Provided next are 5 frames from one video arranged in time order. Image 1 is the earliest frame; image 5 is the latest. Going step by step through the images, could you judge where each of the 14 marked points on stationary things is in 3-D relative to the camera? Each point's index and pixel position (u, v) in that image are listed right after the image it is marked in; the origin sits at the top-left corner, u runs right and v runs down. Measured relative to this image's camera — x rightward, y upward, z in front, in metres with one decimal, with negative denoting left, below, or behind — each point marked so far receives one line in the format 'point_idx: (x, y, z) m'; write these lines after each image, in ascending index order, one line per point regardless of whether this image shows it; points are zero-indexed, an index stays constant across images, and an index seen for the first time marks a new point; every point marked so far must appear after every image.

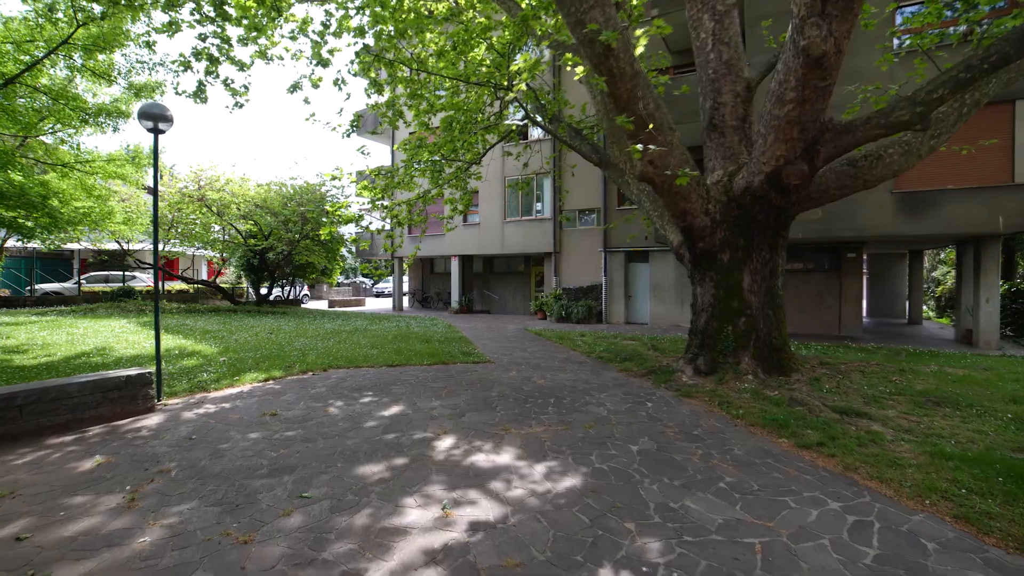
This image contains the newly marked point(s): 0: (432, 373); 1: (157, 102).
0: (-1.5, -1.6, +8.4) m
1: (-5.0, +2.6, +6.4) m
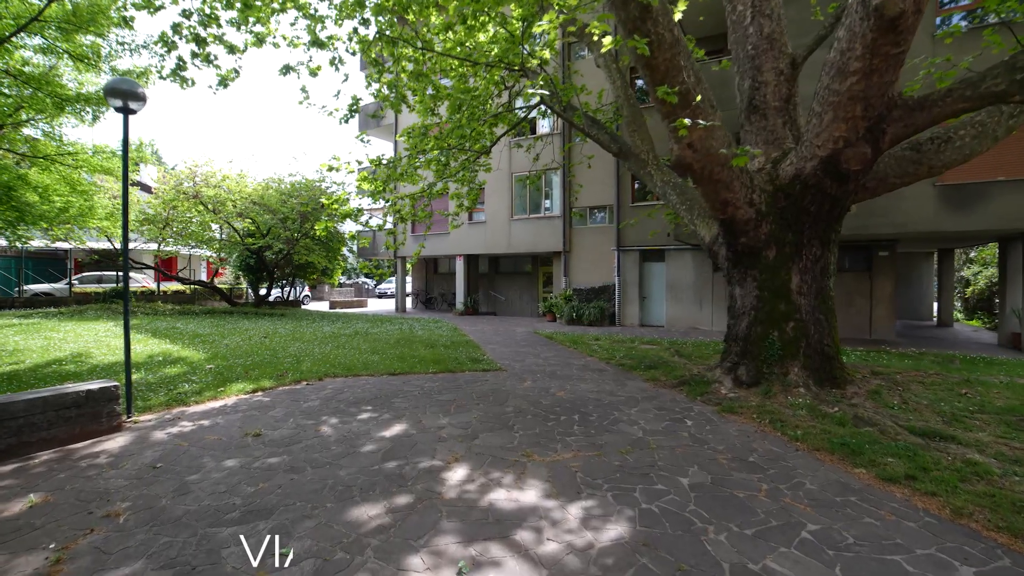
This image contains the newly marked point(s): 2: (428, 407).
0: (-1.2, -1.6, +7.6) m
1: (-4.8, +2.6, +5.6) m
2: (-1.1, -1.6, +6.2) m
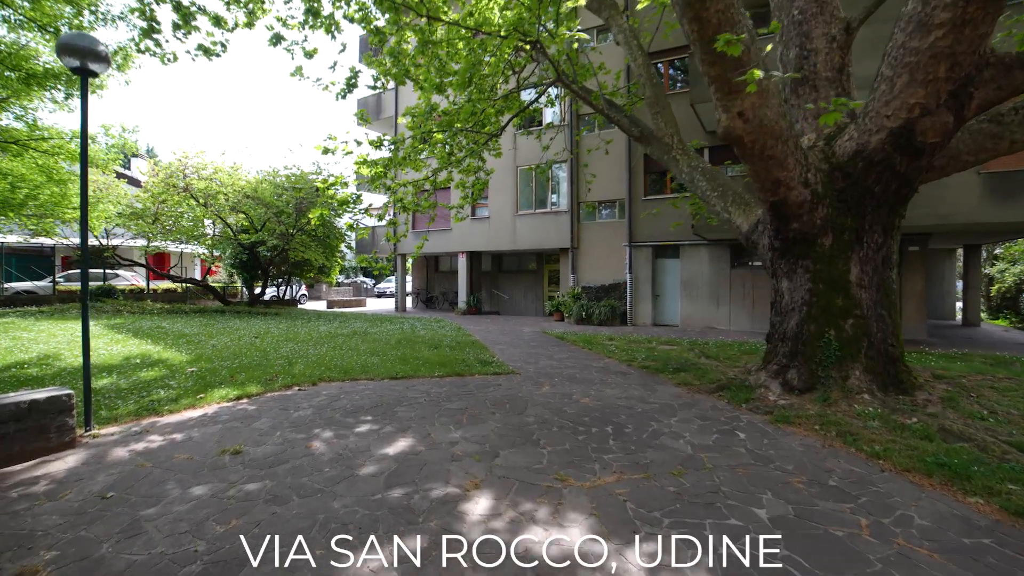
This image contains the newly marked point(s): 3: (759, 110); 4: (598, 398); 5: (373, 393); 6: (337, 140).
0: (-1.0, -1.5, +6.7) m
1: (-4.5, +2.7, +4.8) m
2: (-0.9, -1.5, +5.4) m
3: (+2.7, +2.0, +5.0) m
4: (+1.2, -1.5, +6.3) m
5: (-2.0, -1.5, +6.5) m
6: (-3.0, +2.5, +7.7) m
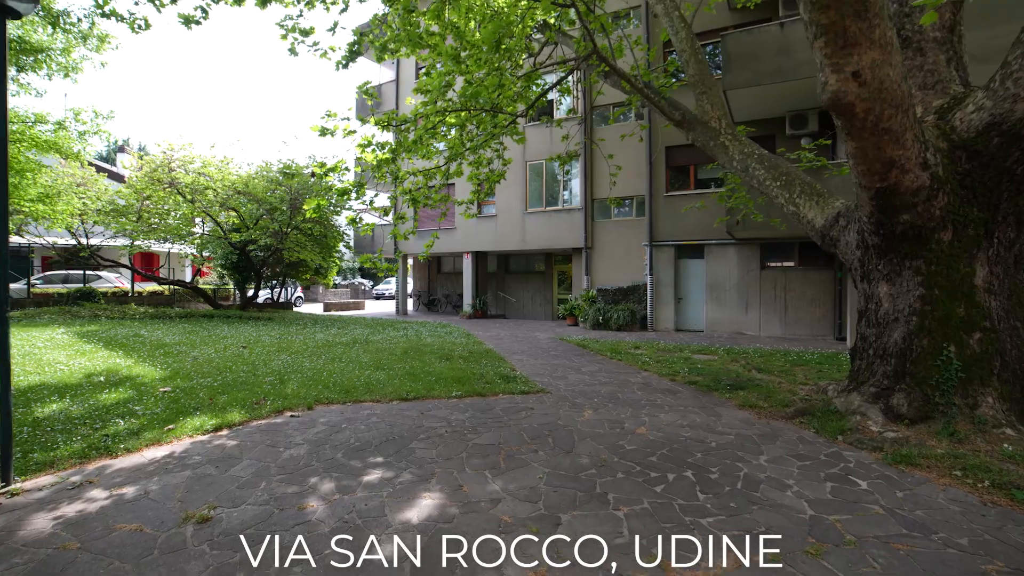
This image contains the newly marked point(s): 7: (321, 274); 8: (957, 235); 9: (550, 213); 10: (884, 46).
0: (-0.5, -1.6, +5.6) m
1: (-4.1, +2.6, +3.7) m
2: (-0.4, -1.6, +4.3) m
3: (+3.2, +1.9, +3.9) m
4: (+1.7, -1.6, +5.2) m
5: (-1.5, -1.6, +5.3) m
6: (-2.6, +2.5, +6.6) m
7: (-8.2, +0.6, +19.3) m
8: (+4.5, +0.5, +4.6) m
9: (+1.4, +2.8, +17.0) m
10: (+3.2, +2.1, +3.9) m
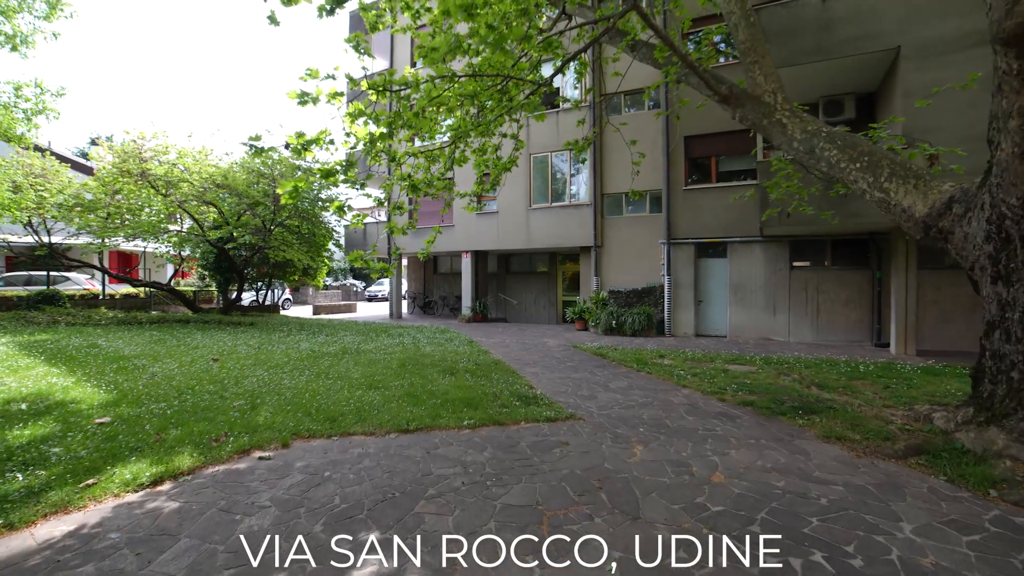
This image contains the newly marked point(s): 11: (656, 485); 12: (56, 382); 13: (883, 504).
0: (-0.2, -1.6, +4.3) m
1: (-3.7, +2.6, +2.4) m
2: (-0.1, -1.6, +3.0) m
3: (+3.5, +1.9, +2.7) m
4: (+2.0, -1.6, +4.0) m
5: (-1.2, -1.6, +4.1) m
6: (-2.3, +2.4, +5.3) m
7: (-8.1, +0.5, +18.0) m
8: (+4.9, +0.5, +3.4) m
9: (+1.5, +2.7, +15.8) m
10: (+3.6, +2.1, +2.7) m
11: (+1.2, -1.6, +3.8) m
12: (-6.4, -1.3, +6.4) m
13: (+2.9, -1.7, +3.5) m
